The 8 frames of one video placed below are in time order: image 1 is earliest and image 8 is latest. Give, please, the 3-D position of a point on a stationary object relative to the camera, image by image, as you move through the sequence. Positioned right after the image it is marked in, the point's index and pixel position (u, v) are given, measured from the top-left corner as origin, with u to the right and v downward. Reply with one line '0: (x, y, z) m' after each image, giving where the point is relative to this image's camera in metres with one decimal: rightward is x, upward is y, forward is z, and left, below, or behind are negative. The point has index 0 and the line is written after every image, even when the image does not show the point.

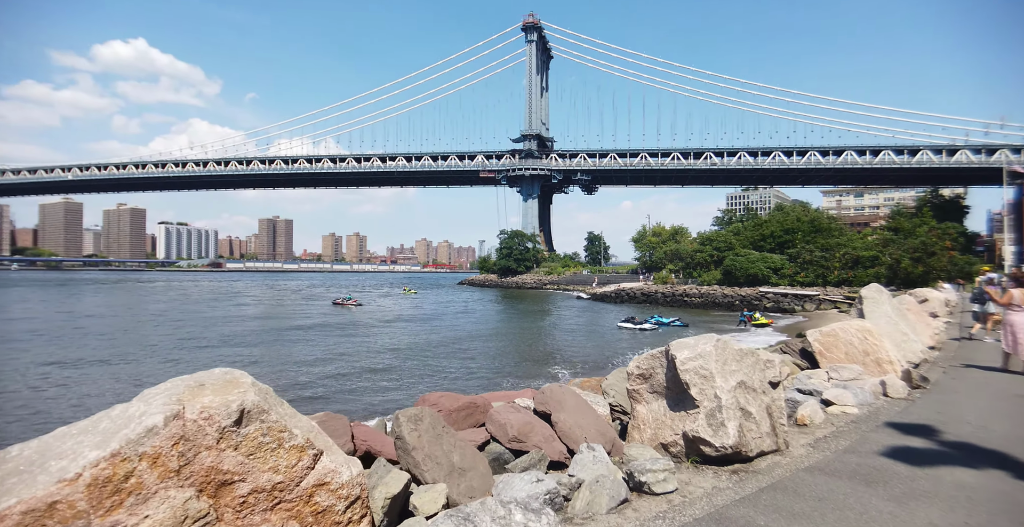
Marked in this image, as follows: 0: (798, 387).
0: (+3.0, -1.3, +5.7) m
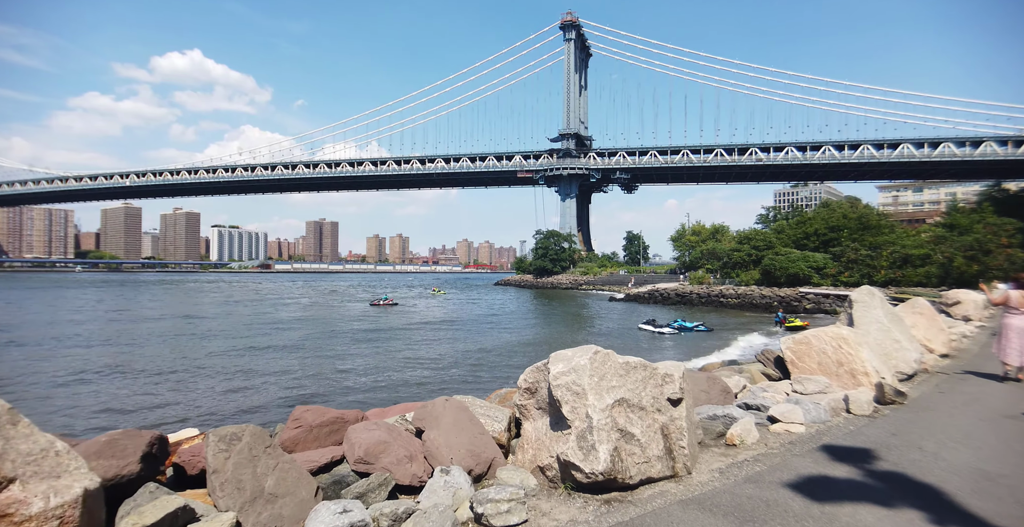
0: (+2.2, -1.3, +5.1) m
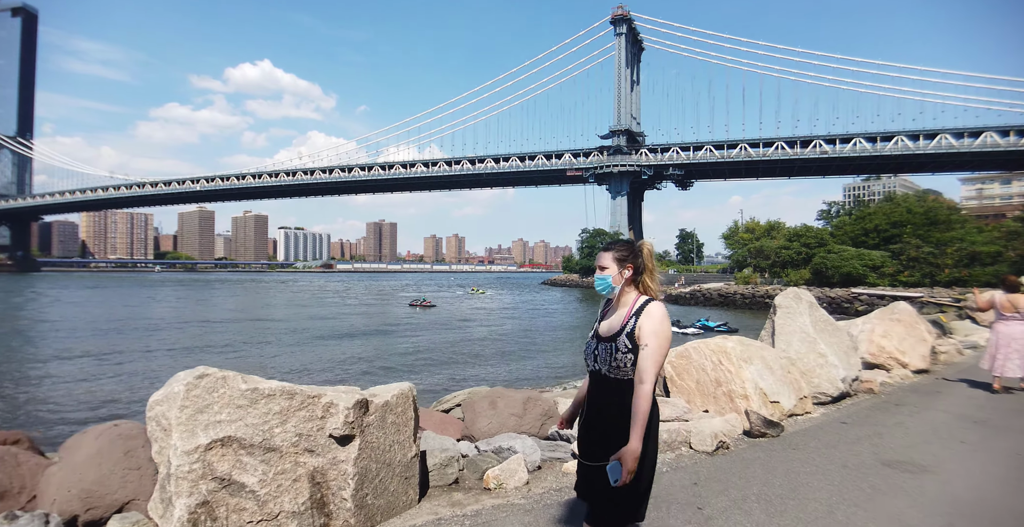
0: (+0.4, -1.3, +4.2) m
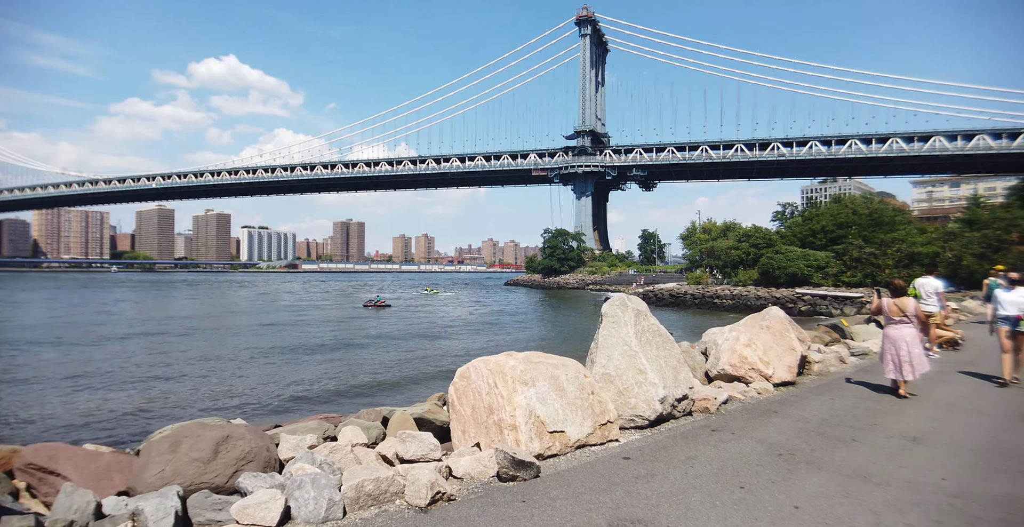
0: (-1.6, -1.3, +3.3) m
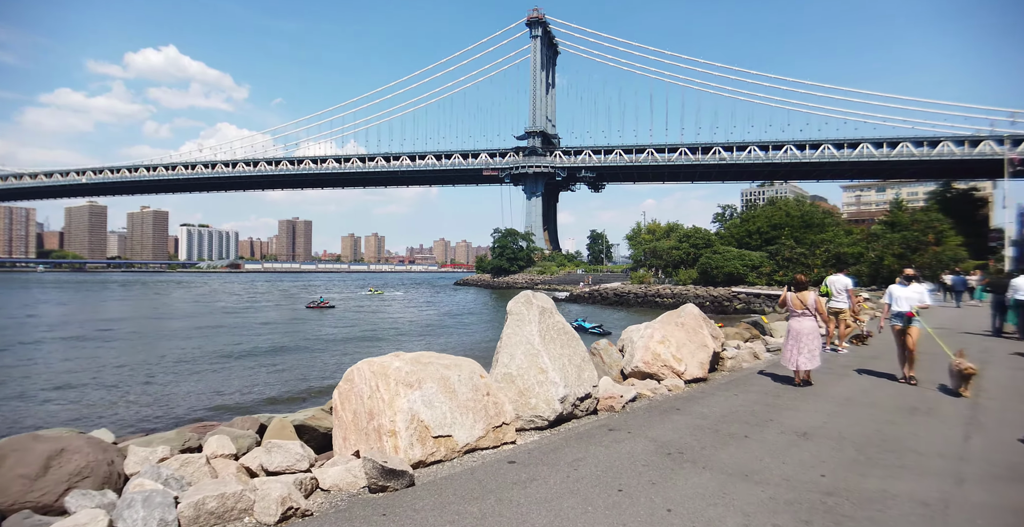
0: (-2.4, -1.3, +2.9) m
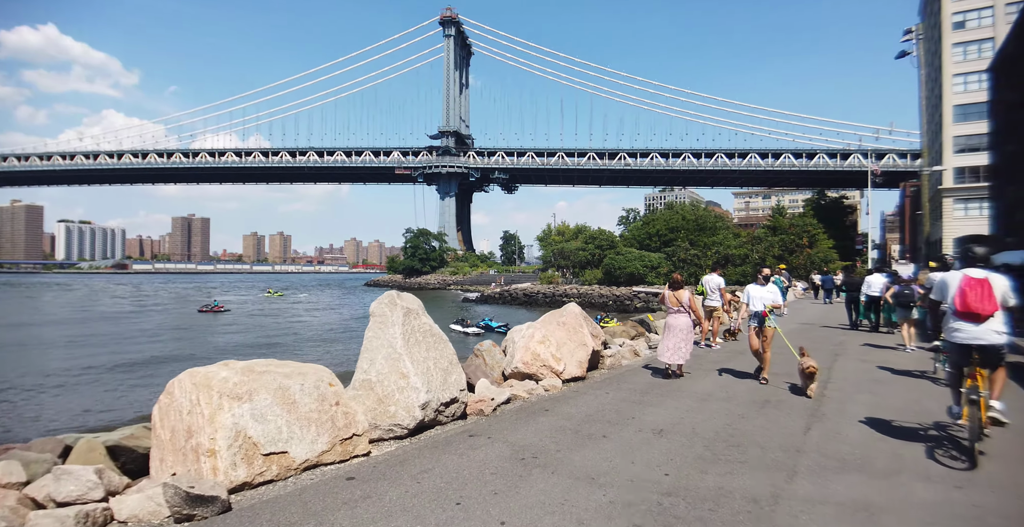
0: (-3.3, -1.3, +2.2) m
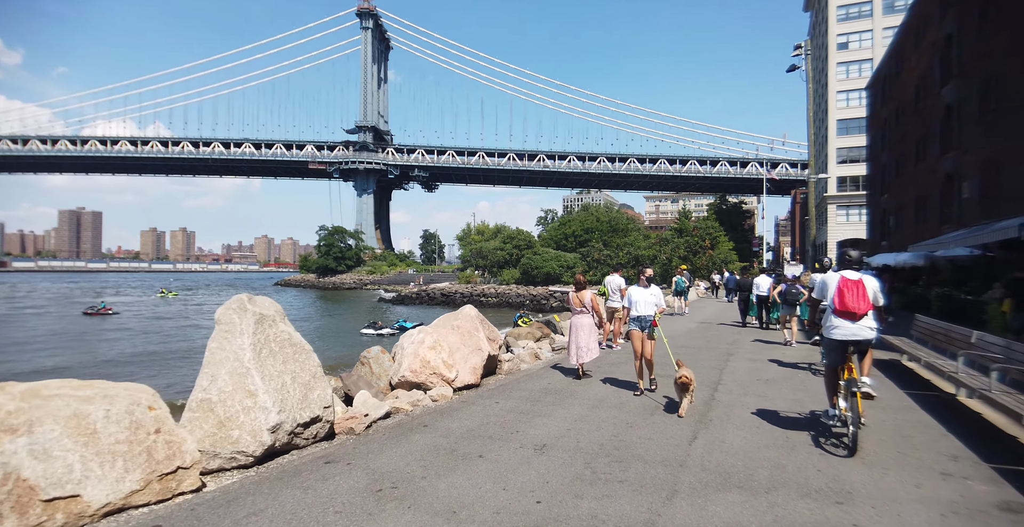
0: (-3.9, -1.3, +1.2) m
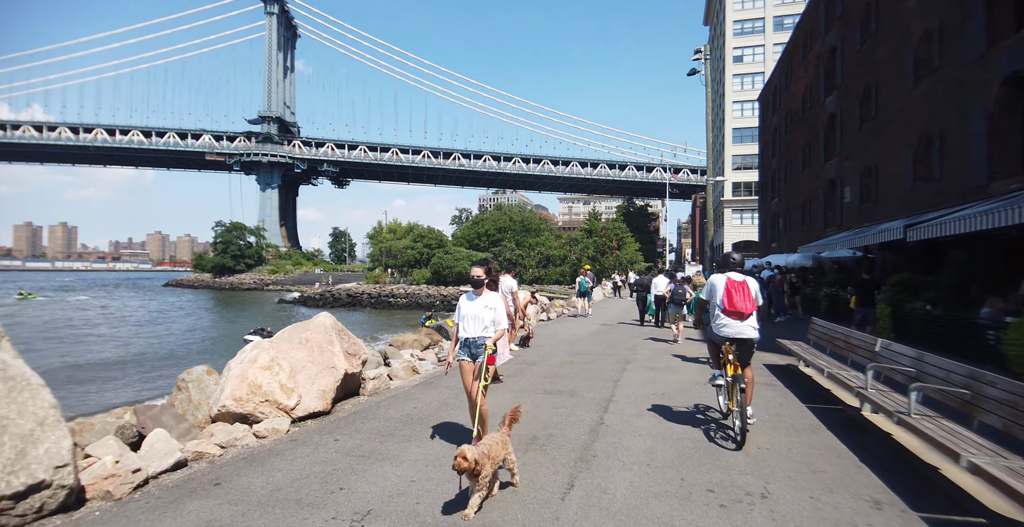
0: (-4.4, -1.2, -0.4) m
